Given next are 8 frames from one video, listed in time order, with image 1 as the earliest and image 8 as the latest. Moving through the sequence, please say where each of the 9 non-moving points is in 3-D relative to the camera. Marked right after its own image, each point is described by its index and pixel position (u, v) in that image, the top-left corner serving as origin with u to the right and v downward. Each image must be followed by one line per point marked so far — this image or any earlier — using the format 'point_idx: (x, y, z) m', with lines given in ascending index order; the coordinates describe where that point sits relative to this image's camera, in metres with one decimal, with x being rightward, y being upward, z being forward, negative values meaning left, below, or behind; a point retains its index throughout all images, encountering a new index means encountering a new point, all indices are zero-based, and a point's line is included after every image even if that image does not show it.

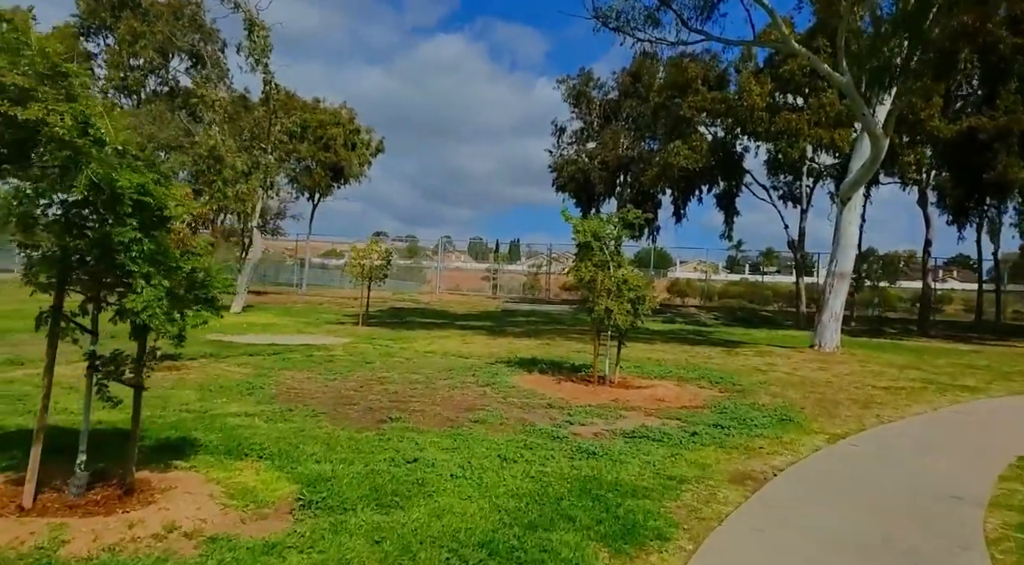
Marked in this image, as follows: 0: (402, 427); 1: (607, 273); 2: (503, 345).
0: (-1.2, -1.6, +7.2) m
1: (+1.6, +0.2, +10.9) m
2: (-0.2, -1.5, +15.8) m
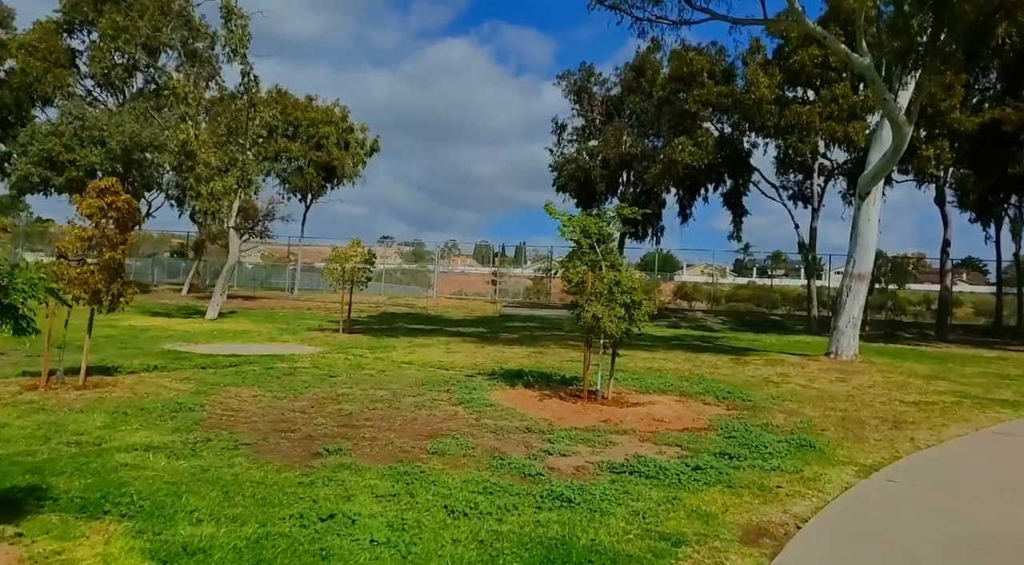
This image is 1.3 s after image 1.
0: (-1.5, -1.6, +5.9) m
1: (+1.2, +0.1, +9.6) m
2: (-0.5, -1.6, +14.4) m
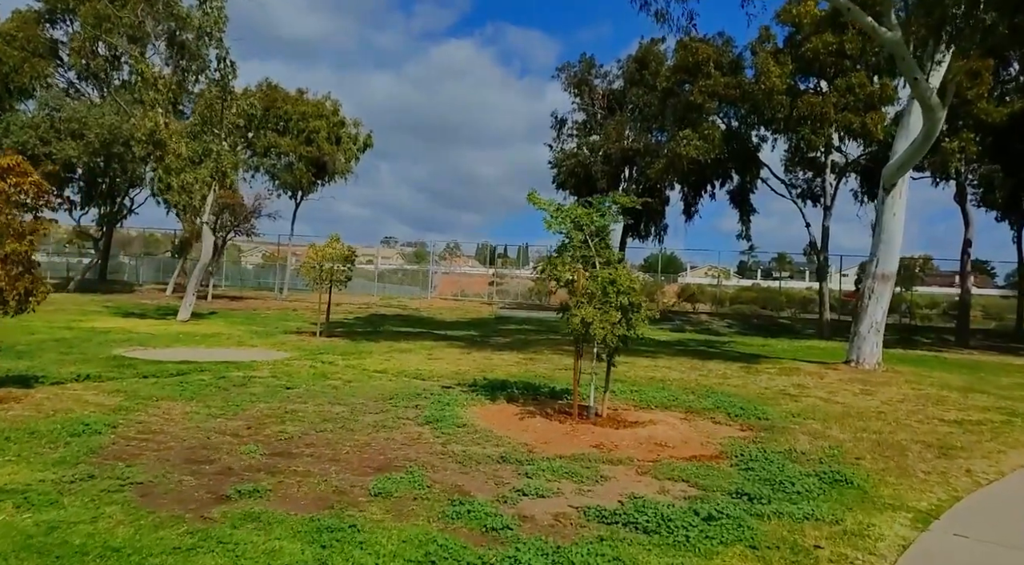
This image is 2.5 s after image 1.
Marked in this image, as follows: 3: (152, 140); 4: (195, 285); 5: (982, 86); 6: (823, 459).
0: (-1.8, -1.6, +4.5) m
1: (+1.0, +0.1, +8.2) m
2: (-0.7, -1.6, +13.1) m
3: (-10.3, +4.1, +18.7) m
4: (-9.6, -0.1, +19.9) m
5: (+13.4, +5.6, +19.0) m
6: (+3.2, -1.8, +6.9) m
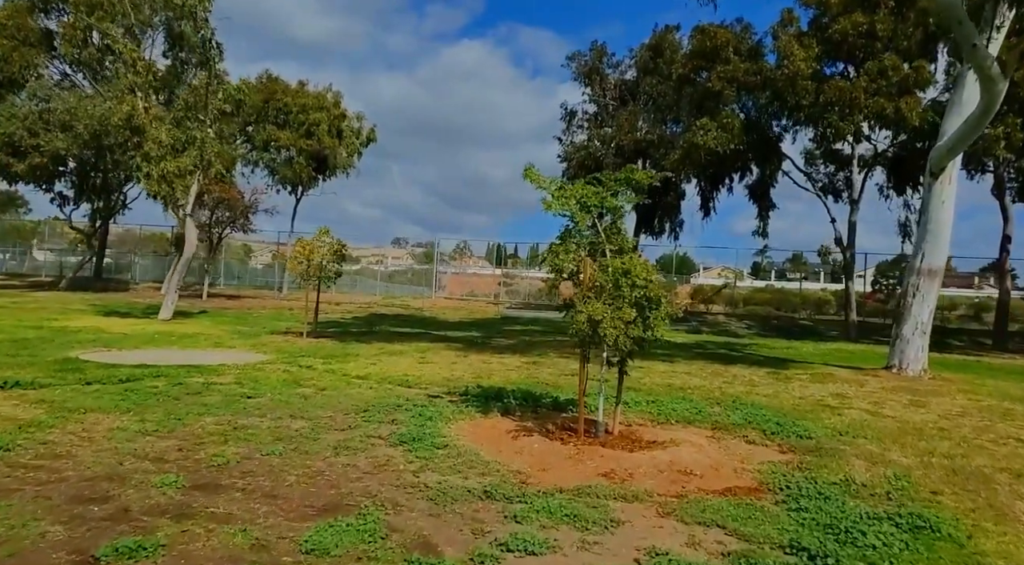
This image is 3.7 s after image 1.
0: (-2.0, -1.5, +3.2) m
1: (+0.9, +0.2, +6.9) m
2: (-0.7, -1.5, +11.7) m
3: (-10.1, +4.1, +17.6) m
4: (-9.4, 0.0, +18.7) m
5: (+13.5, +5.6, +17.4) m
6: (+3.1, -1.7, +5.5) m
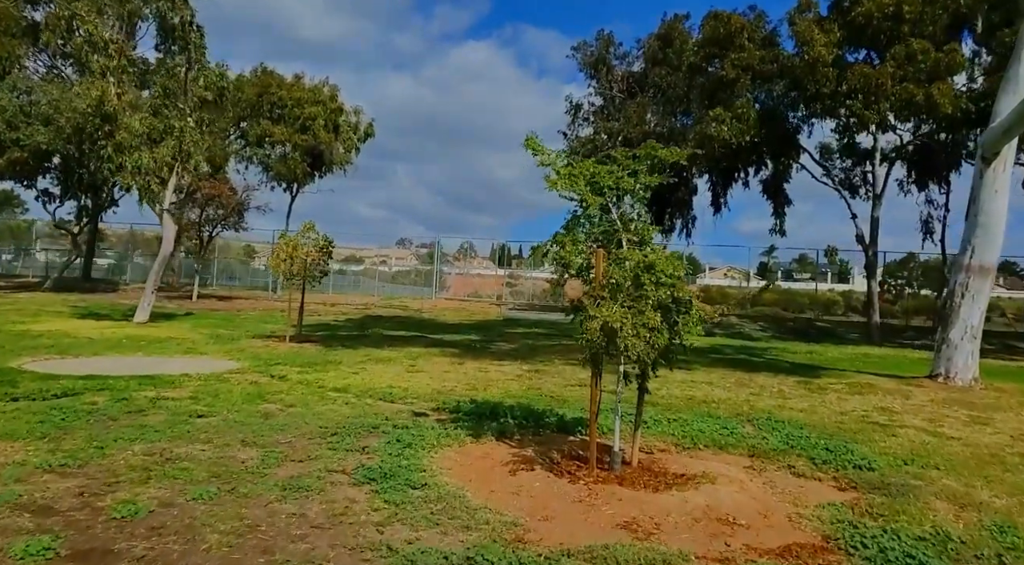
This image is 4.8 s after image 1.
0: (-2.0, -1.5, +1.9) m
1: (+0.9, +0.2, +5.6) m
2: (-0.7, -1.5, +10.5) m
3: (-10.1, +4.1, +16.4) m
4: (-9.4, 0.0, +17.5) m
5: (+13.5, +5.7, +16.0) m
6: (+3.1, -1.7, +4.2) m
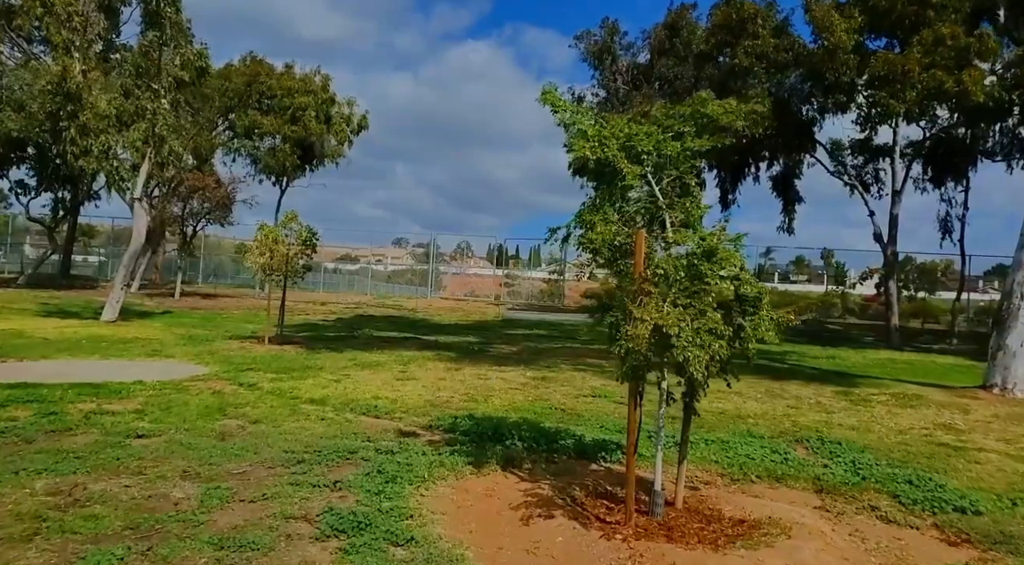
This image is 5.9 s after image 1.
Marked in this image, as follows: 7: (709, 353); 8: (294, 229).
0: (-1.9, -1.4, +0.7) m
1: (+1.0, +0.3, +4.4) m
2: (-0.7, -1.4, +9.2) m
3: (-10.1, +4.3, +15.0) m
4: (-9.4, +0.1, +16.2) m
5: (+13.6, +5.6, +14.9) m
6: (+3.2, -1.7, +2.9) m
7: (+1.2, -0.4, +4.0) m
8: (-4.5, +1.1, +13.9) m
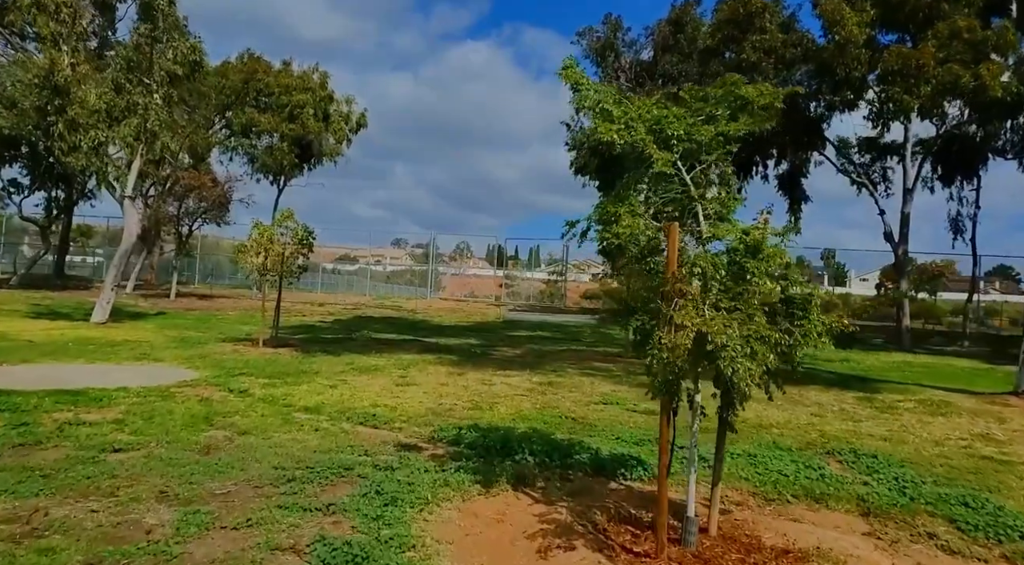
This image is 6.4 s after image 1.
0: (-1.8, -1.4, +0.2) m
1: (+1.1, +0.3, +3.9) m
2: (-0.6, -1.4, +8.7) m
3: (-10.0, +4.2, +14.6) m
4: (-9.3, +0.1, +15.7) m
5: (+13.7, +5.6, +14.4) m
6: (+3.2, -1.7, +2.4) m
7: (+1.2, -0.4, +3.5) m
8: (-4.5, +1.1, +13.4) m
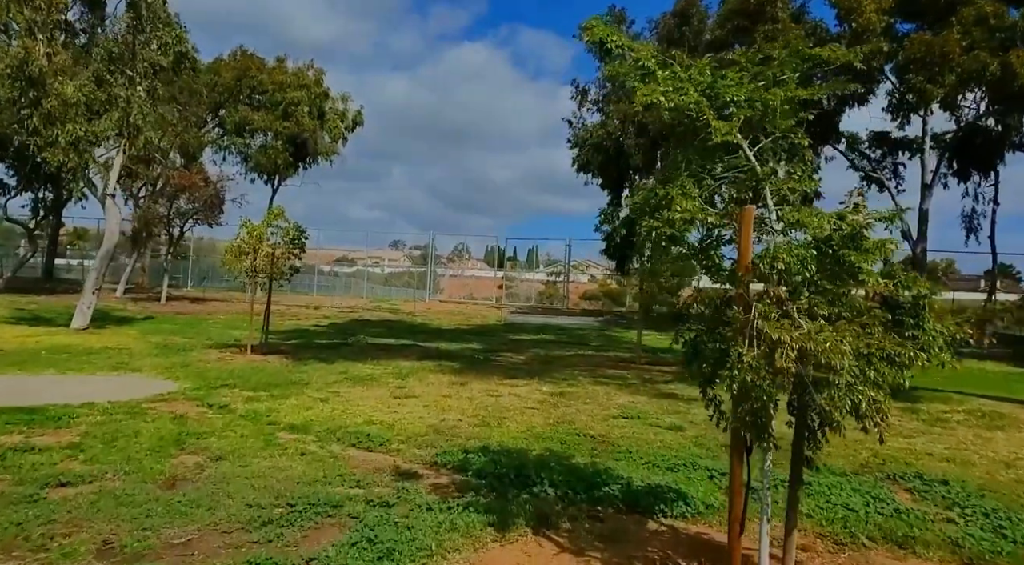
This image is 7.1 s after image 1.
0: (-1.7, -1.4, -0.6) m
1: (+1.2, +0.3, +3.1) m
2: (-0.5, -1.4, +7.9) m
3: (-9.9, +4.2, +13.7) m
4: (-9.2, 0.0, +14.9) m
5: (+13.7, +5.7, +13.6) m
6: (+3.4, -1.7, +1.6) m
7: (+1.4, -0.4, +2.7) m
8: (-4.4, +1.0, +12.6) m
